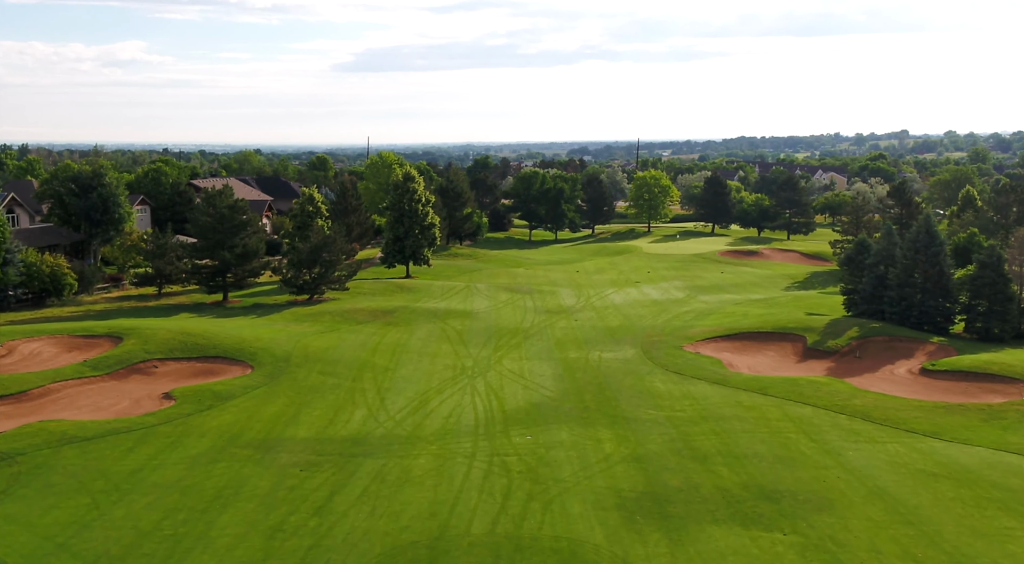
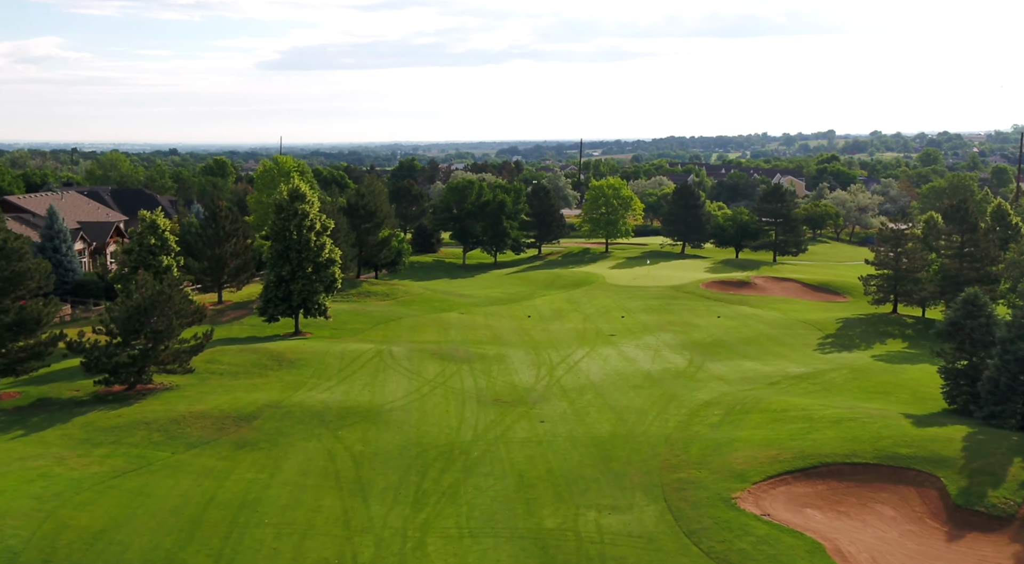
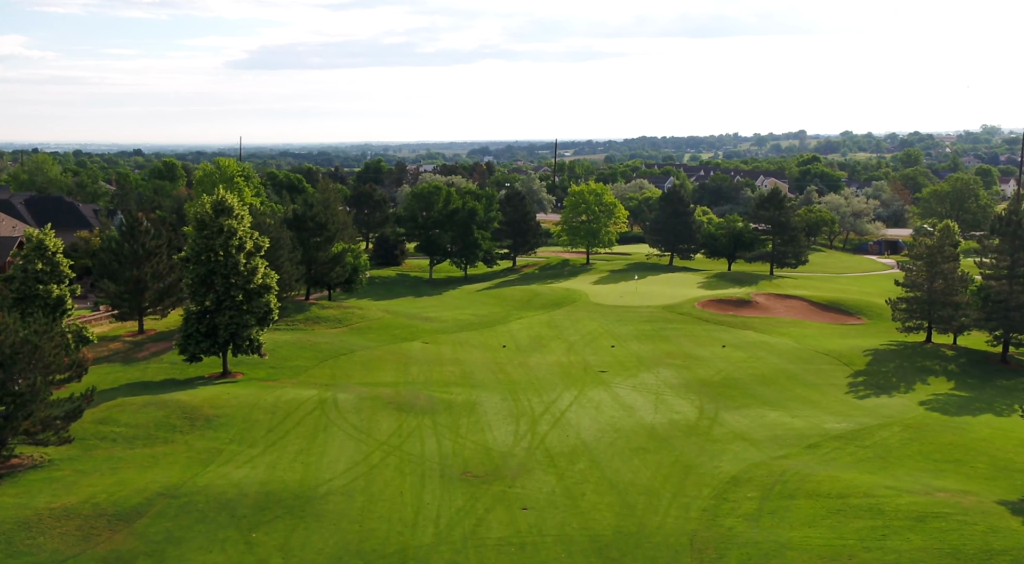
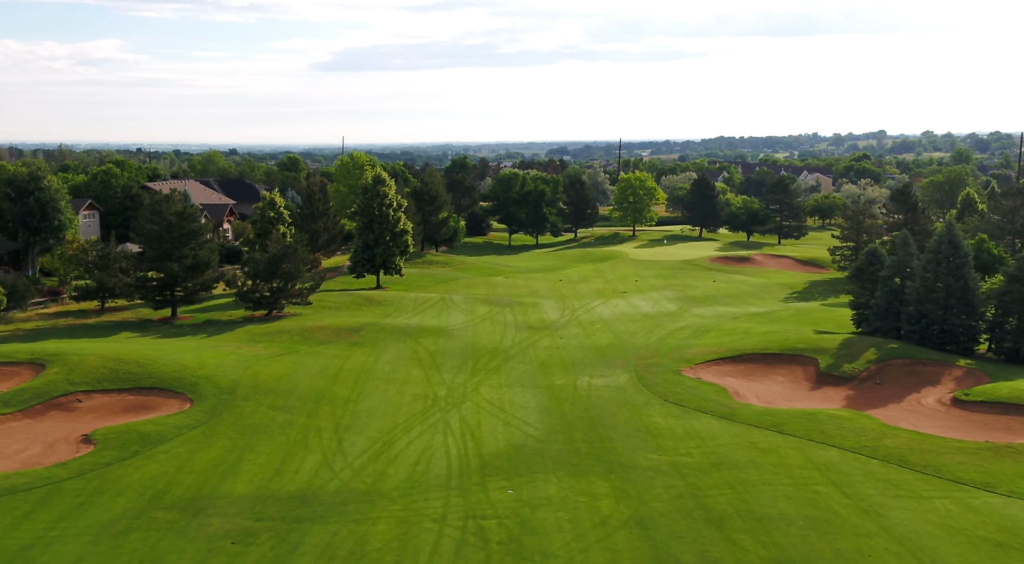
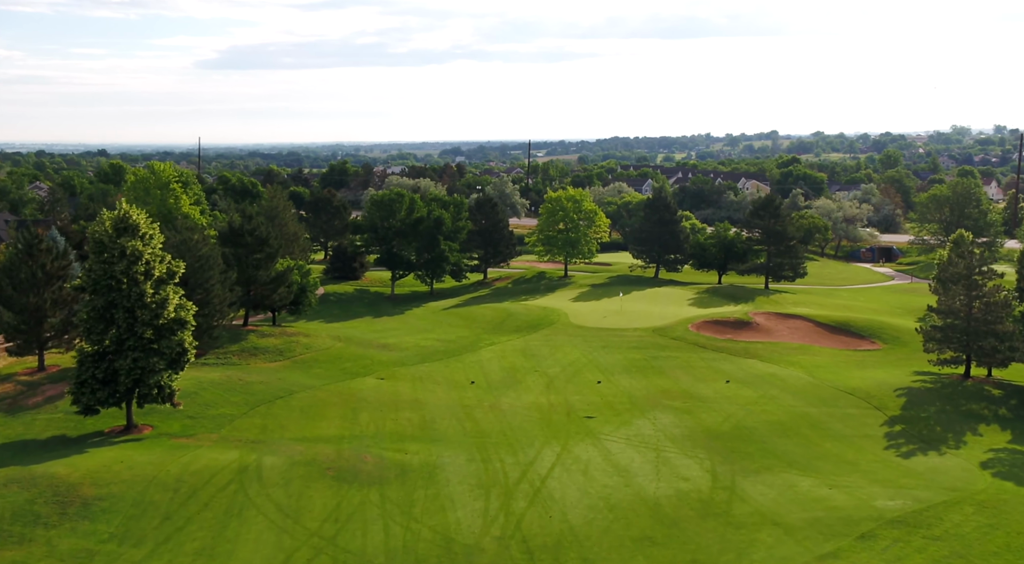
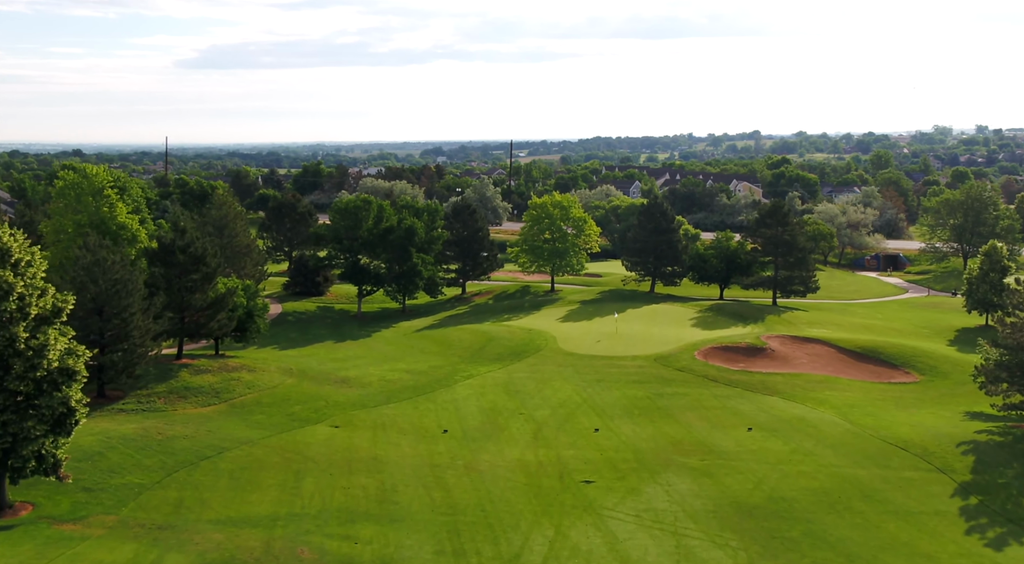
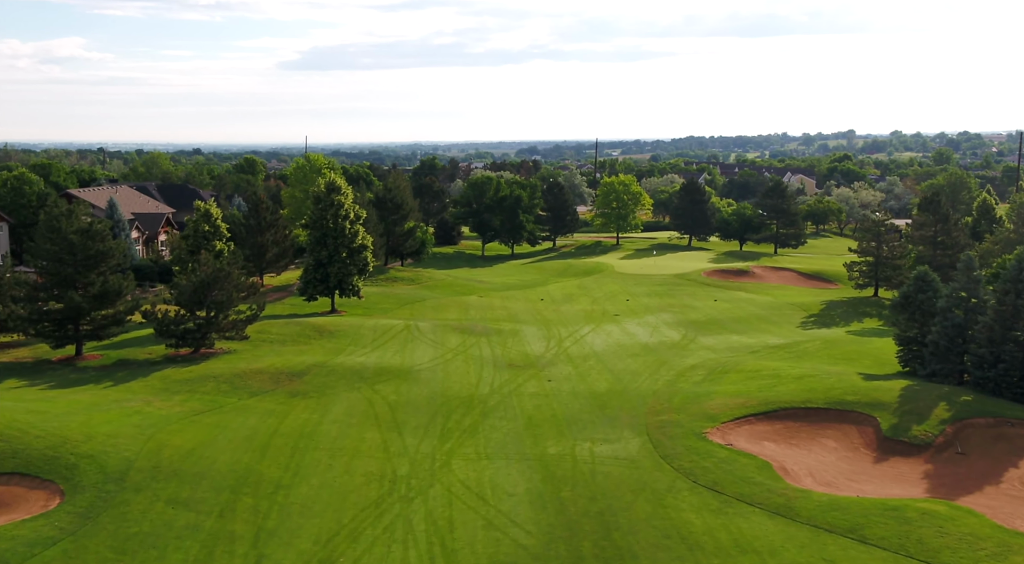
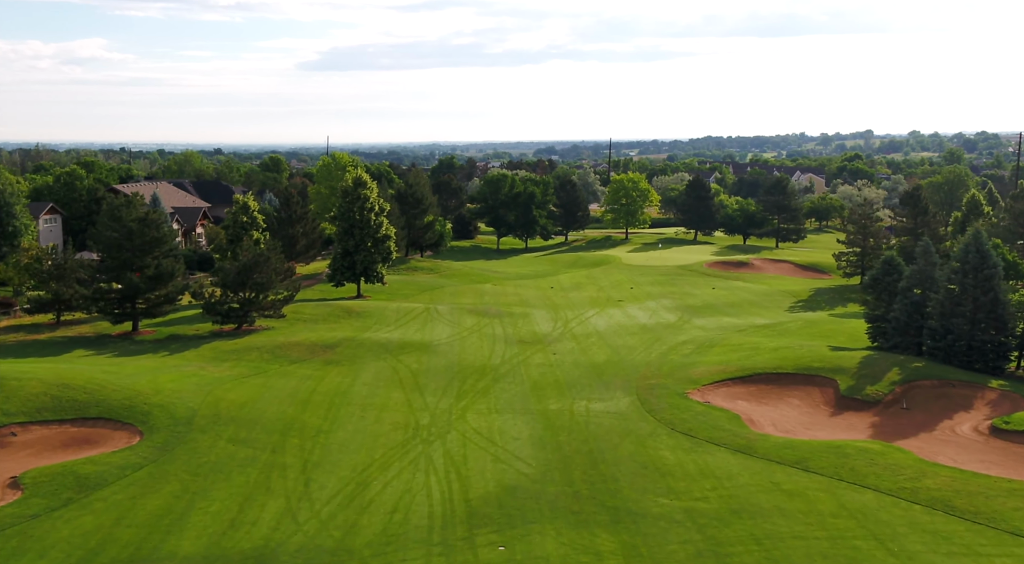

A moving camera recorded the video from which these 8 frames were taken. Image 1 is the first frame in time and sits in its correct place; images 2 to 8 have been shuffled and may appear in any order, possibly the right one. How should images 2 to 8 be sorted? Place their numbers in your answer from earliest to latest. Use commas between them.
4, 8, 7, 2, 3, 5, 6
